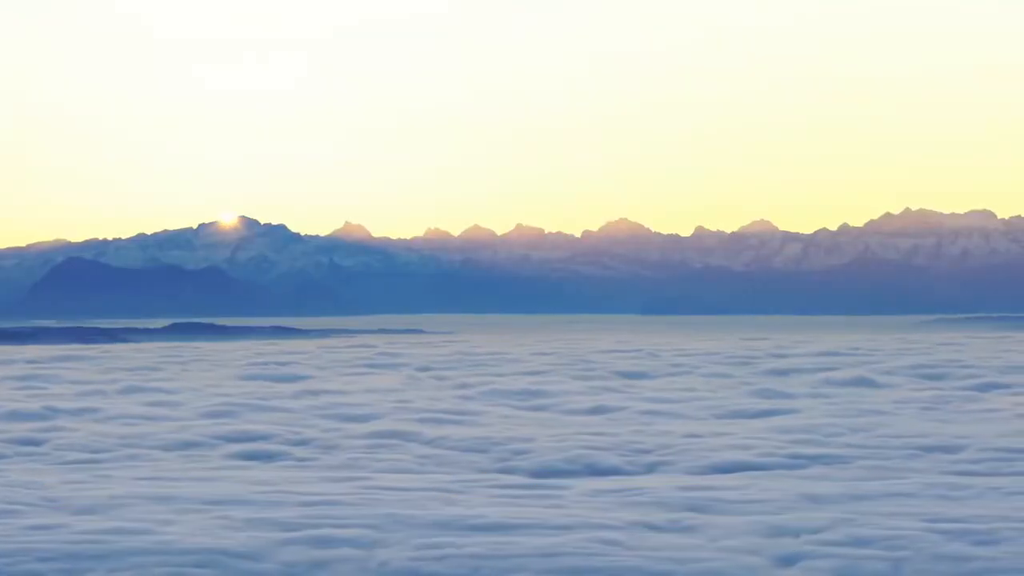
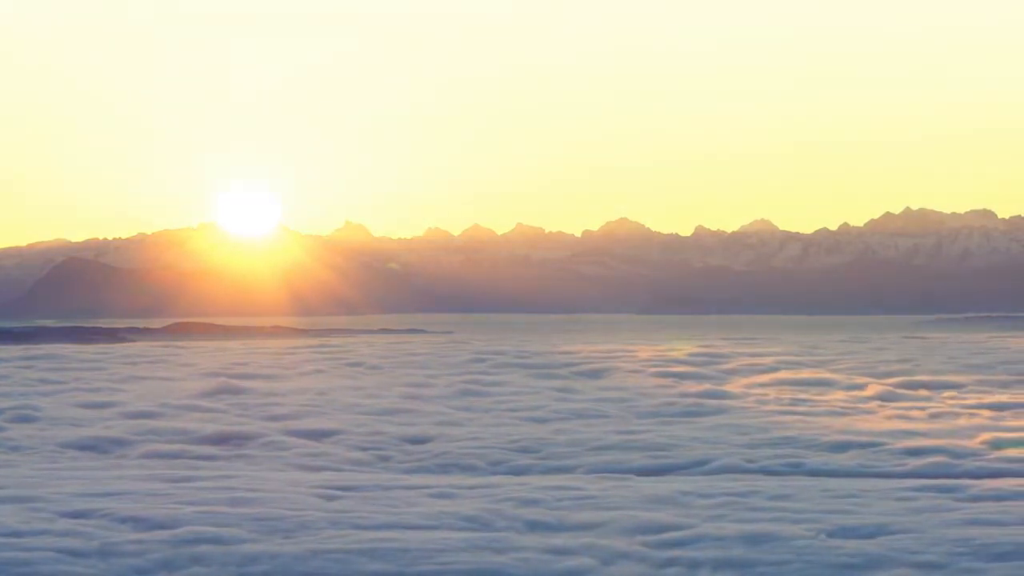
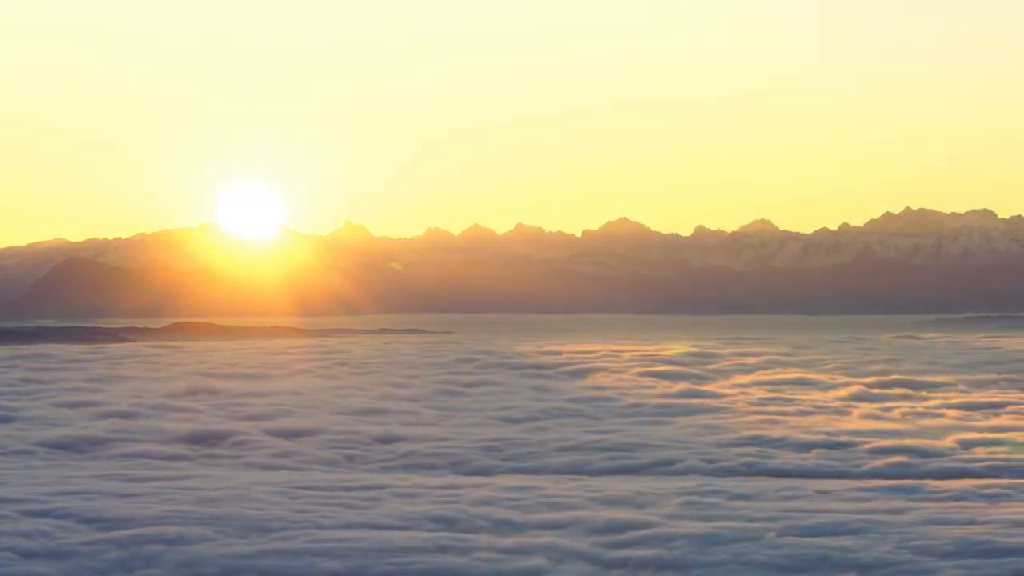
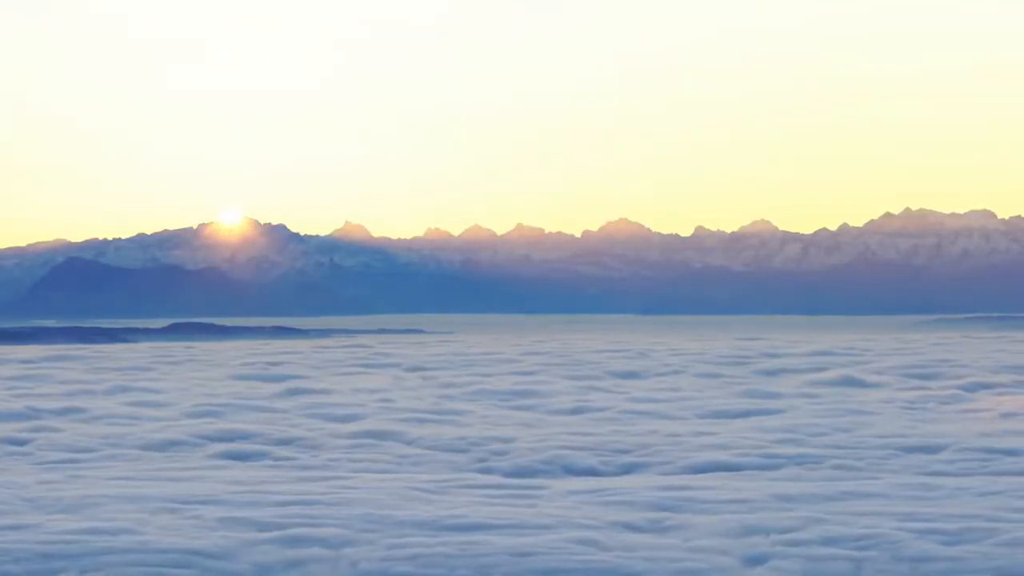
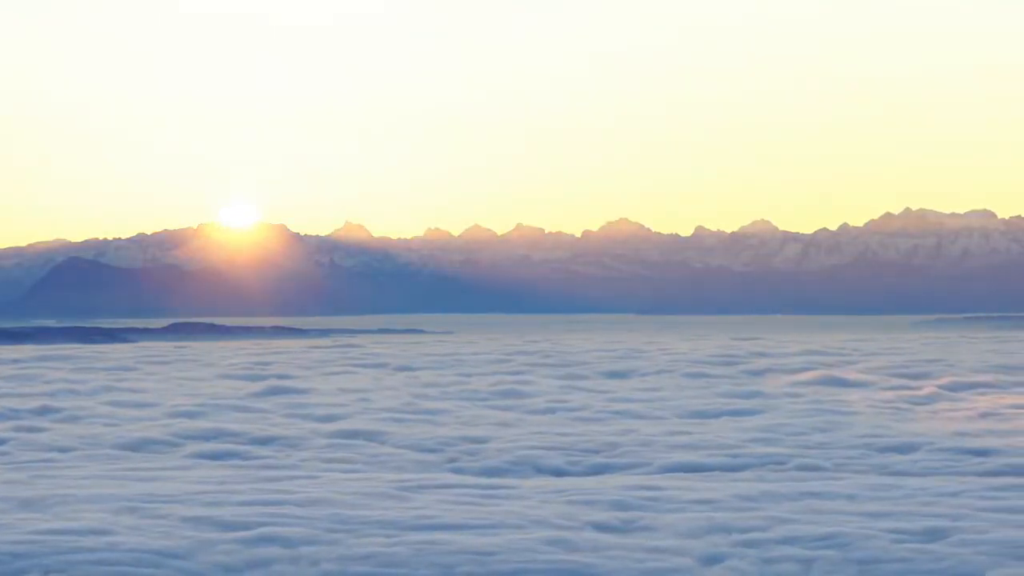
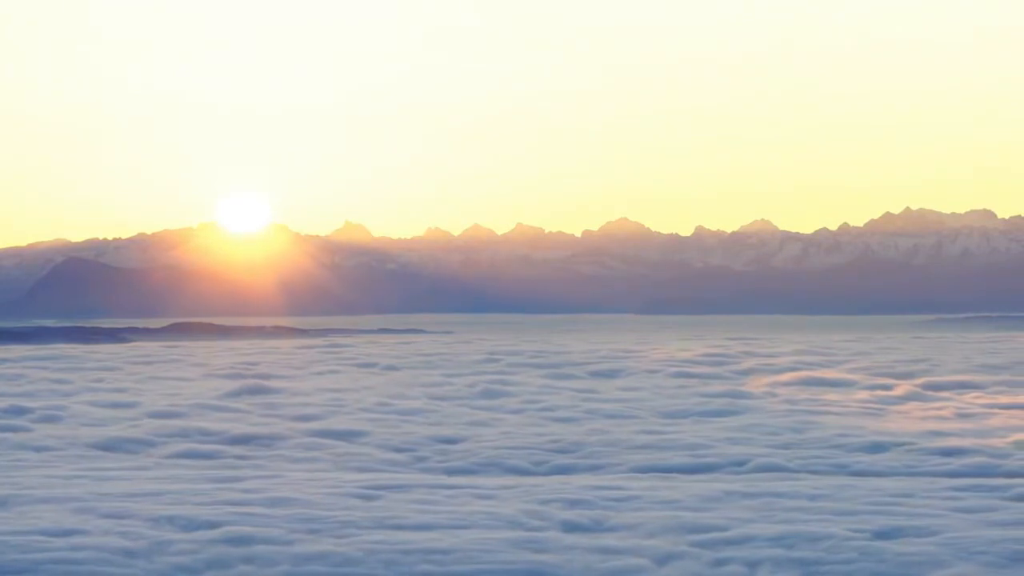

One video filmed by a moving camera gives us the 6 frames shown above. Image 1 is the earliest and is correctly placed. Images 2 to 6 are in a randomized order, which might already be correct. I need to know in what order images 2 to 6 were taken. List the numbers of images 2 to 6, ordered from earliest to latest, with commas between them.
4, 5, 6, 2, 3
